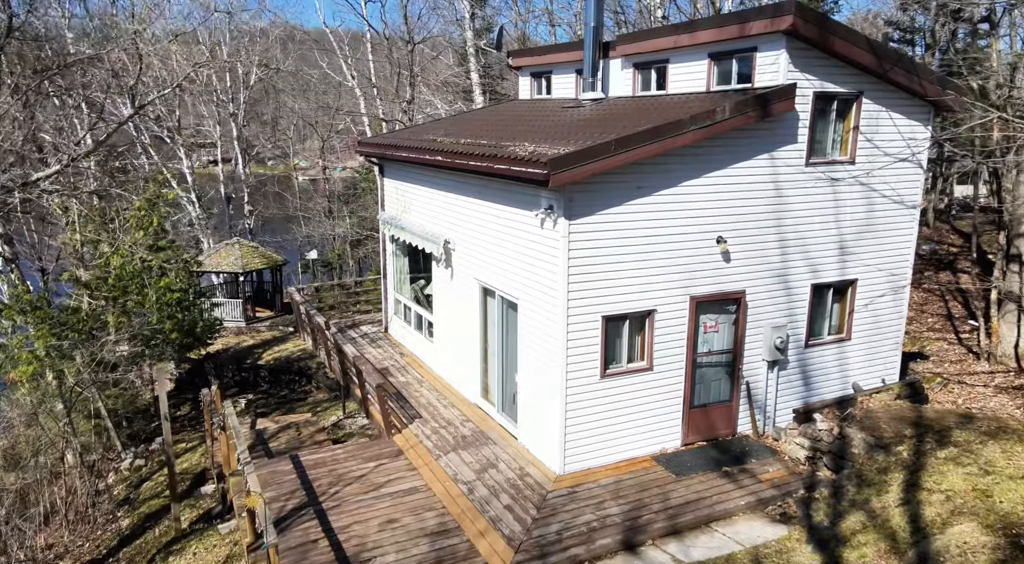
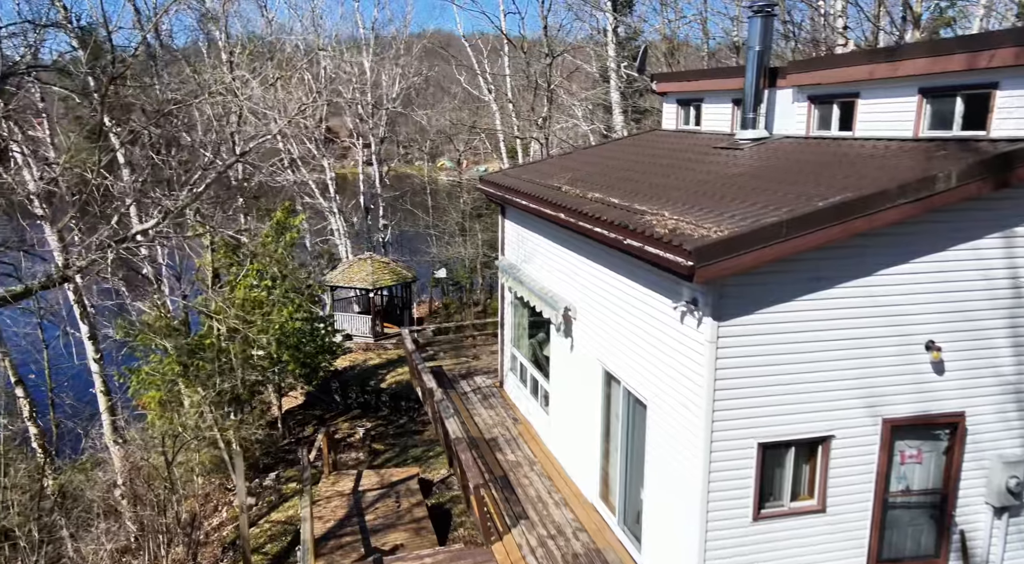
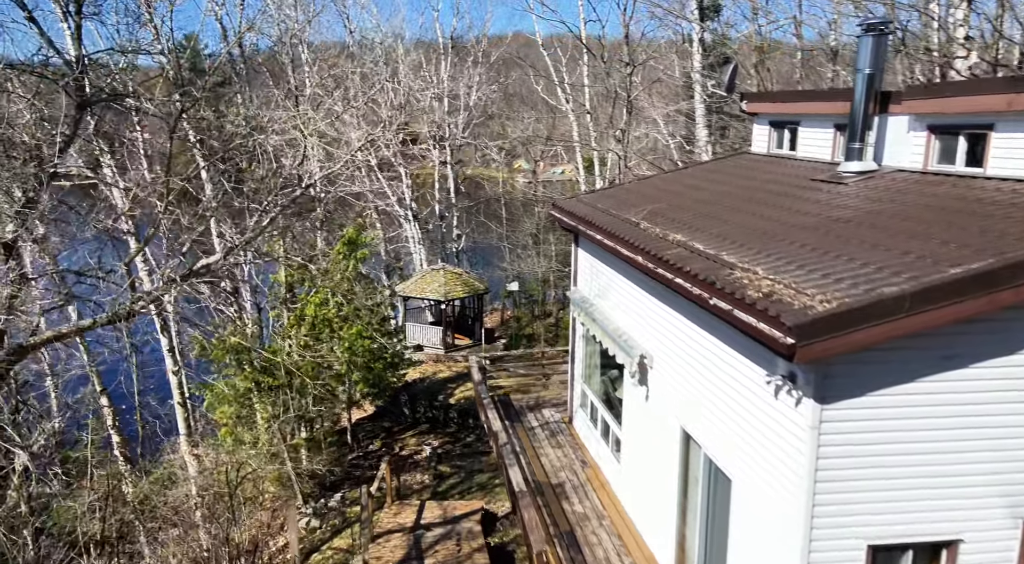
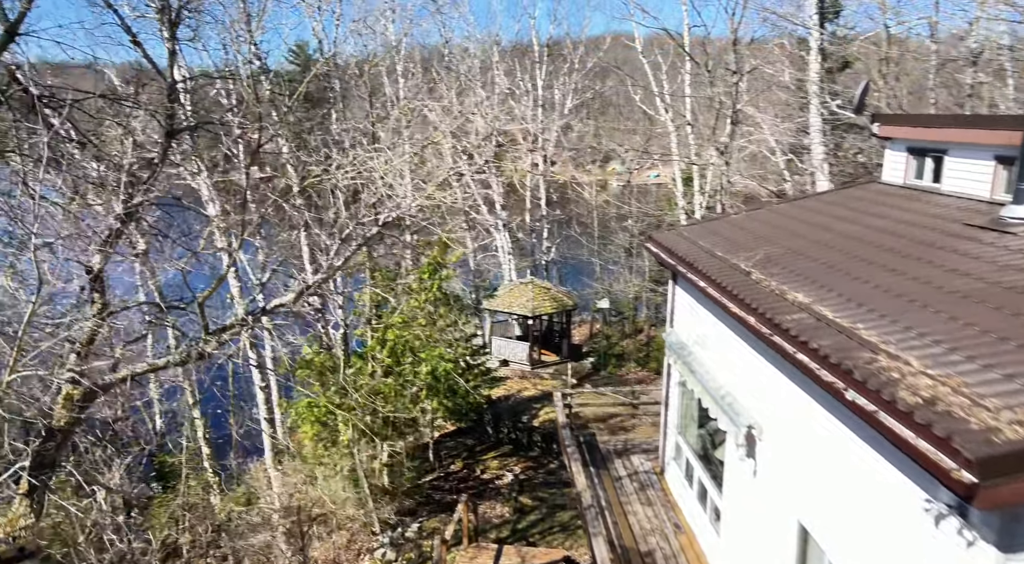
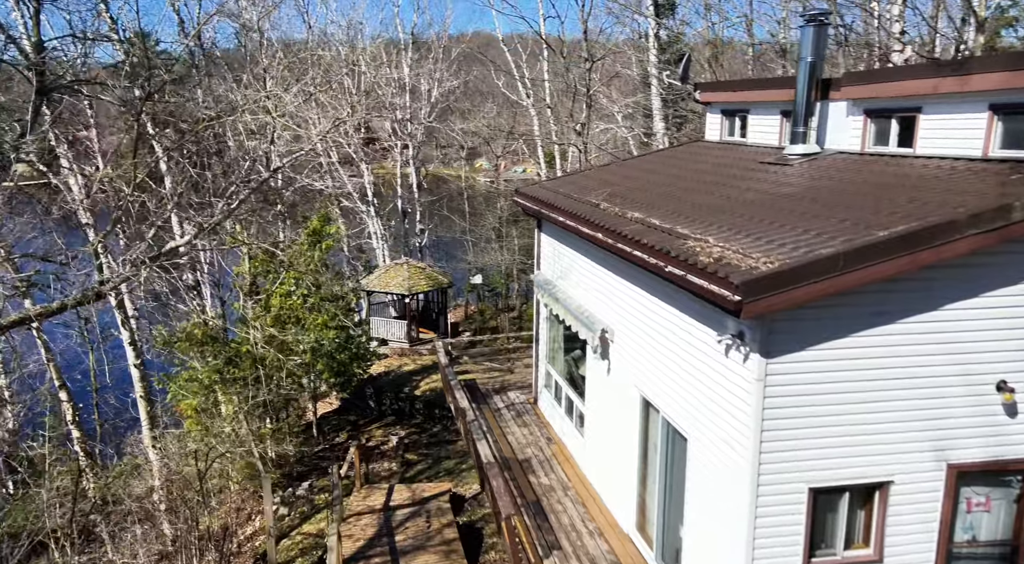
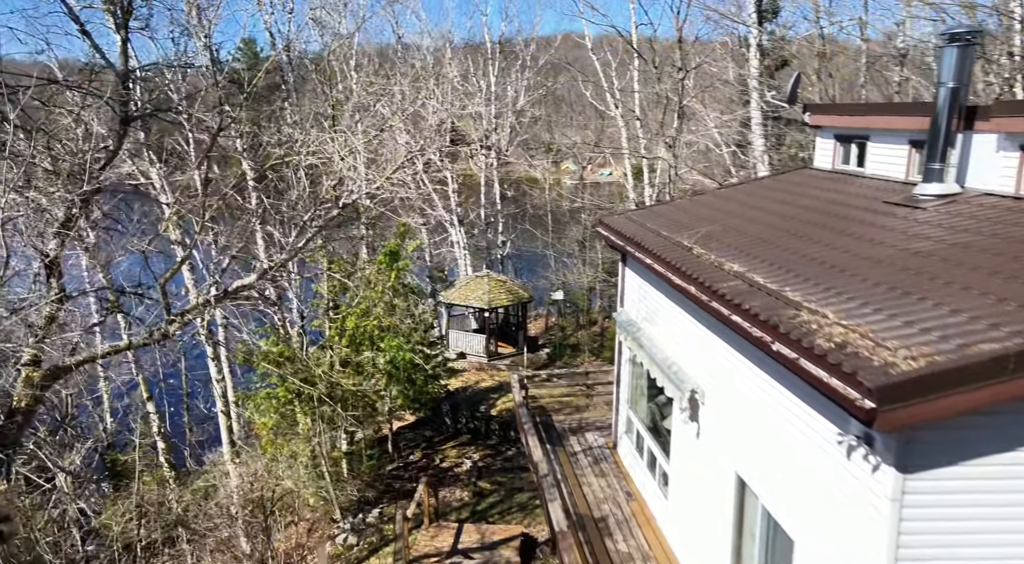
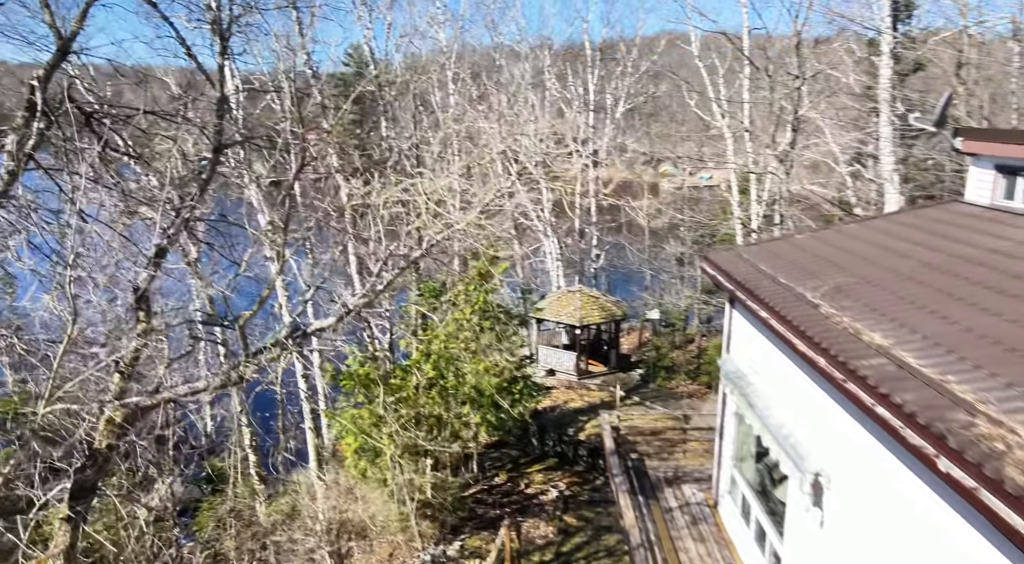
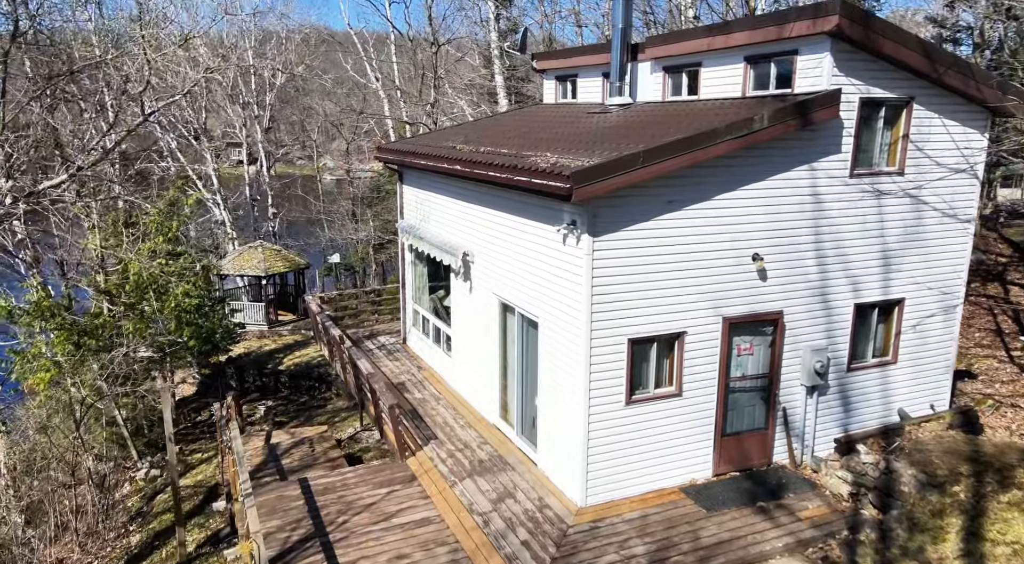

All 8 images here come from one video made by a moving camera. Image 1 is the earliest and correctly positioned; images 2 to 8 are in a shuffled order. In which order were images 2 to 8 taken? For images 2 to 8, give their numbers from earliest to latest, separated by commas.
8, 2, 5, 3, 6, 4, 7
